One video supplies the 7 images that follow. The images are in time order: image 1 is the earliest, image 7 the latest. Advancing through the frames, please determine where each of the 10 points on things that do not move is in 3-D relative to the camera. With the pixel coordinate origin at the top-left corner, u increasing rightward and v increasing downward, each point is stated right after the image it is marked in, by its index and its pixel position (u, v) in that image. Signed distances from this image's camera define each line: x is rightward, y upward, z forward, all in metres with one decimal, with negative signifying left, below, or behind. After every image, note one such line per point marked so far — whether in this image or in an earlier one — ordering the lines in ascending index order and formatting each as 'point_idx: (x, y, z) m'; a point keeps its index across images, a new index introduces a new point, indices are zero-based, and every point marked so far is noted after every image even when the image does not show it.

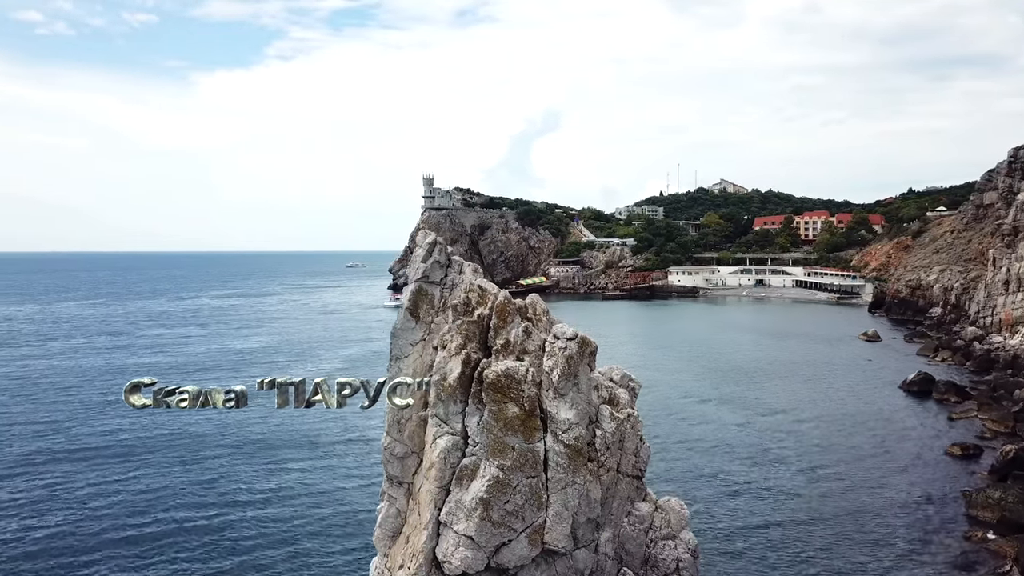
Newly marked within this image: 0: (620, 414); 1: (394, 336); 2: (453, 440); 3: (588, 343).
0: (+2.7, -3.2, +17.6) m
1: (-2.8, -1.1, +16.2) m
2: (-1.3, -3.4, +15.5) m
3: (+1.8, -1.3, +16.5) m
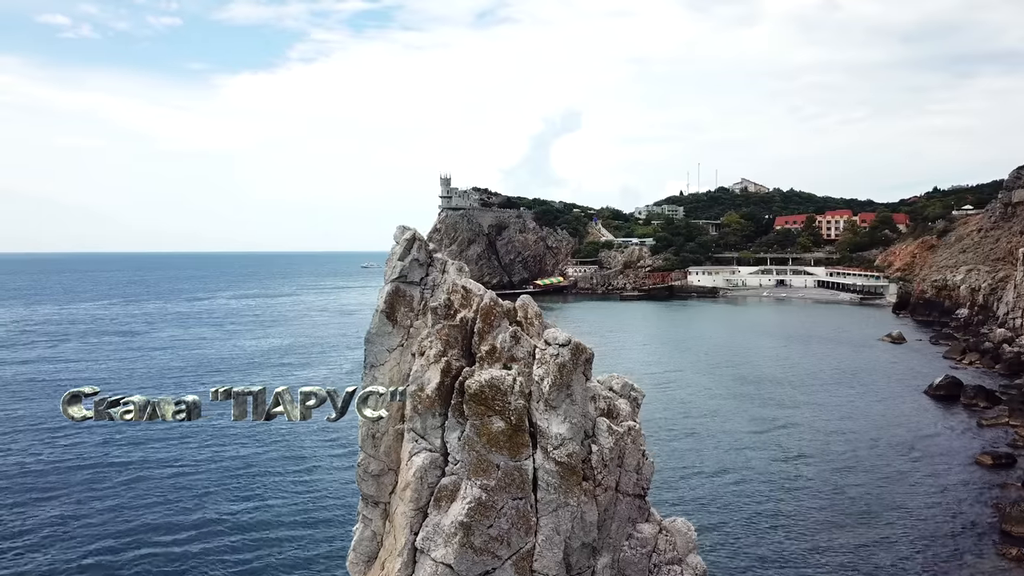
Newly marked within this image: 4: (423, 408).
0: (+2.4, -3.2, +16.0) m
1: (-3.0, -1.2, +14.8) m
2: (-1.6, -3.4, +14.0) m
3: (+1.5, -1.3, +15.0) m
4: (-1.8, -2.4, +14.1) m
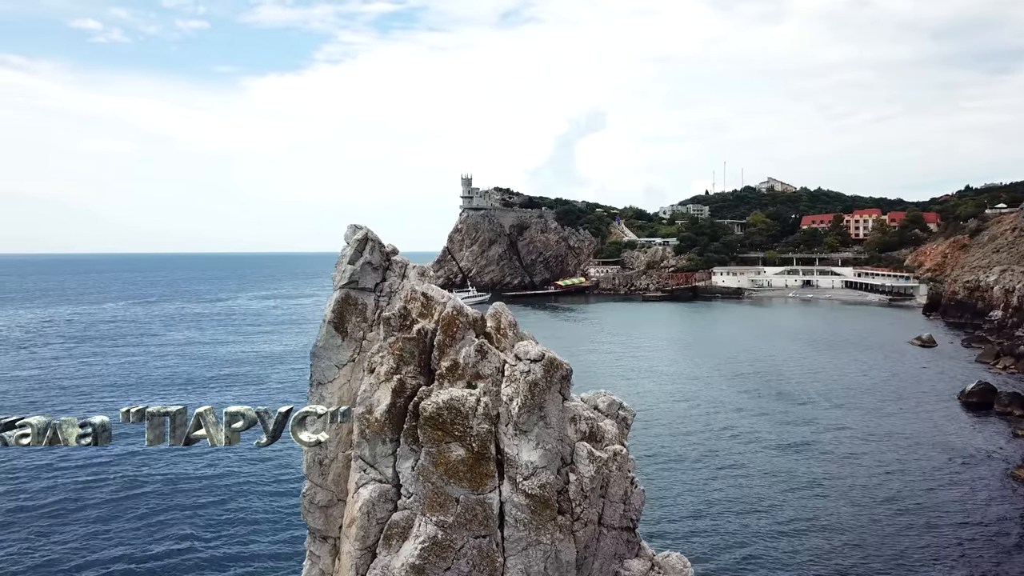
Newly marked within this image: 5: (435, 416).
0: (+1.8, -3.3, +14.2) m
1: (-3.7, -1.3, +13.1) m
2: (-2.3, -3.5, +12.3) m
3: (+0.8, -1.4, +13.1) m
4: (-2.5, -2.6, +12.3) m
5: (-1.4, -2.3, +12.3) m
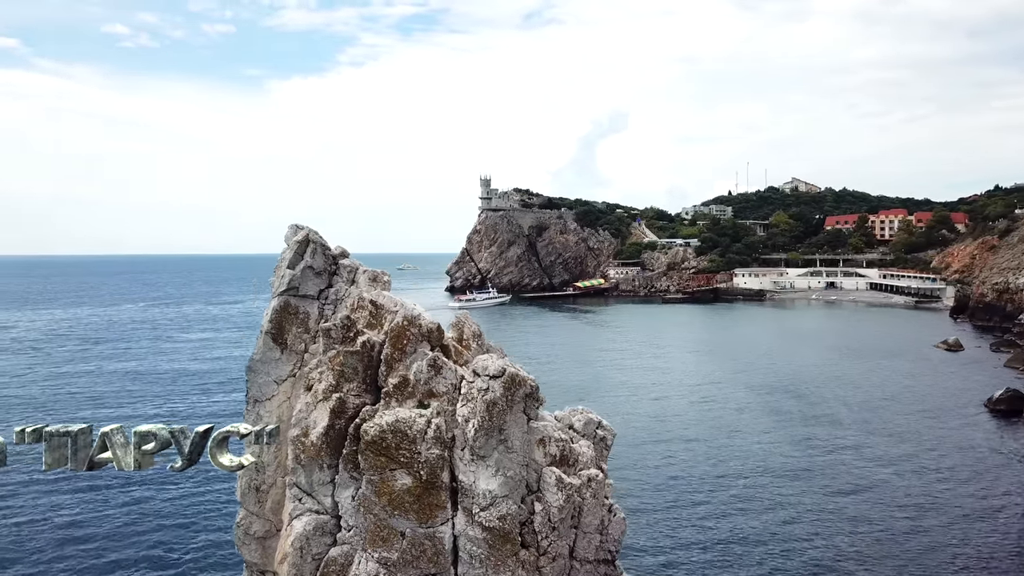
0: (+1.1, -3.5, +12.7) m
1: (-4.4, -1.4, +11.8) m
2: (-3.0, -3.7, +11.0) m
3: (+0.1, -1.6, +11.7) m
4: (-3.2, -2.7, +11.0) m
5: (-2.1, -2.4, +11.0) m
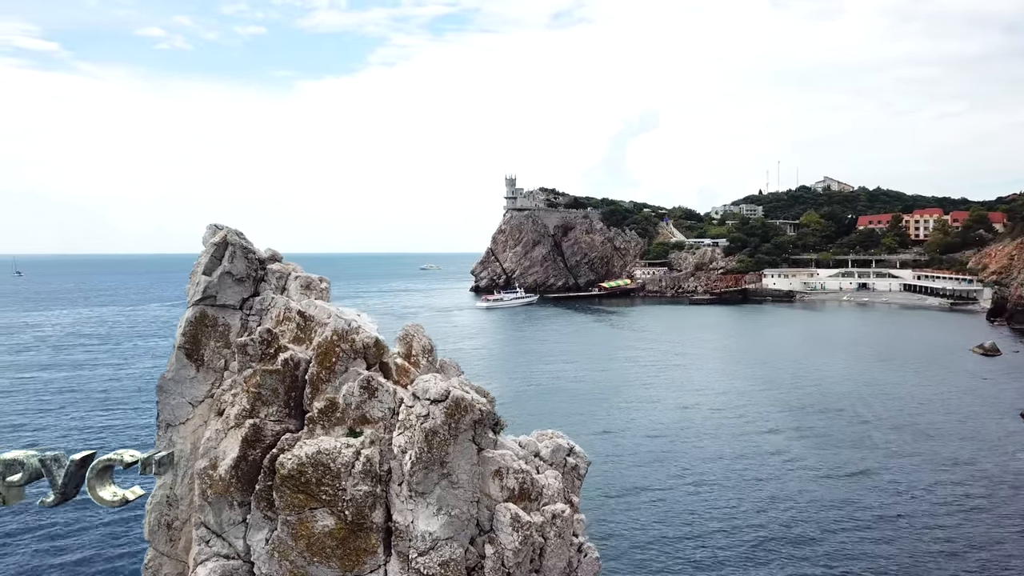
0: (+0.3, -3.6, +11.1) m
1: (-5.2, -1.6, +10.4) m
2: (-3.9, -3.8, +9.5) m
3: (-0.7, -1.7, +10.2) m
4: (-4.0, -2.8, +9.6) m
5: (-2.9, -2.5, +9.5) m
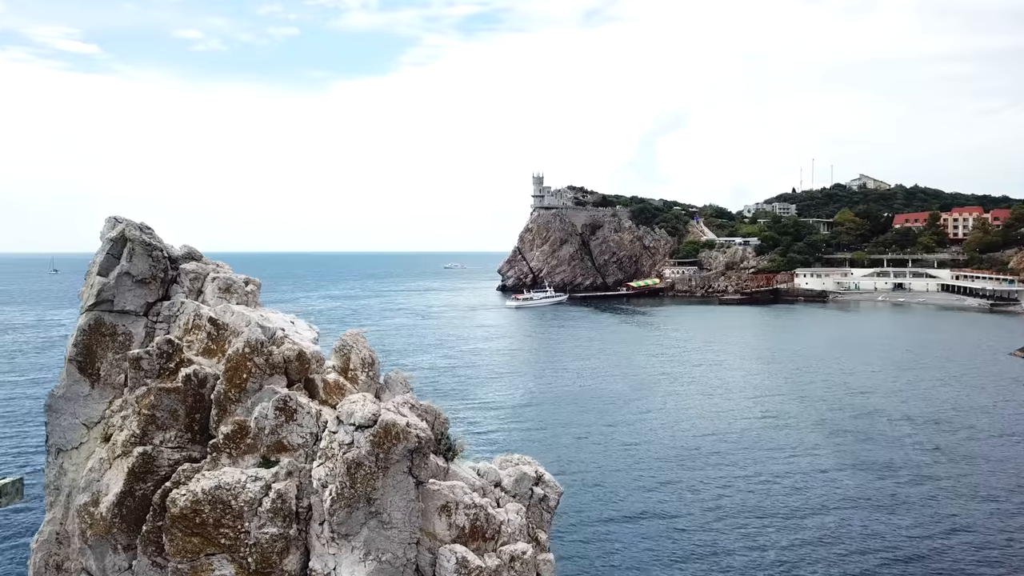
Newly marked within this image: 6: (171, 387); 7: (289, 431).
0: (-0.3, -3.7, +9.5) m
1: (-5.9, -1.6, +9.0) m
2: (-4.6, -3.8, +8.0) m
3: (-1.4, -1.8, +8.6) m
4: (-4.8, -2.9, +8.1) m
5: (-3.7, -2.6, +8.0) m
6: (-4.1, -1.2, +8.5) m
7: (-2.8, -1.7, +8.6) m
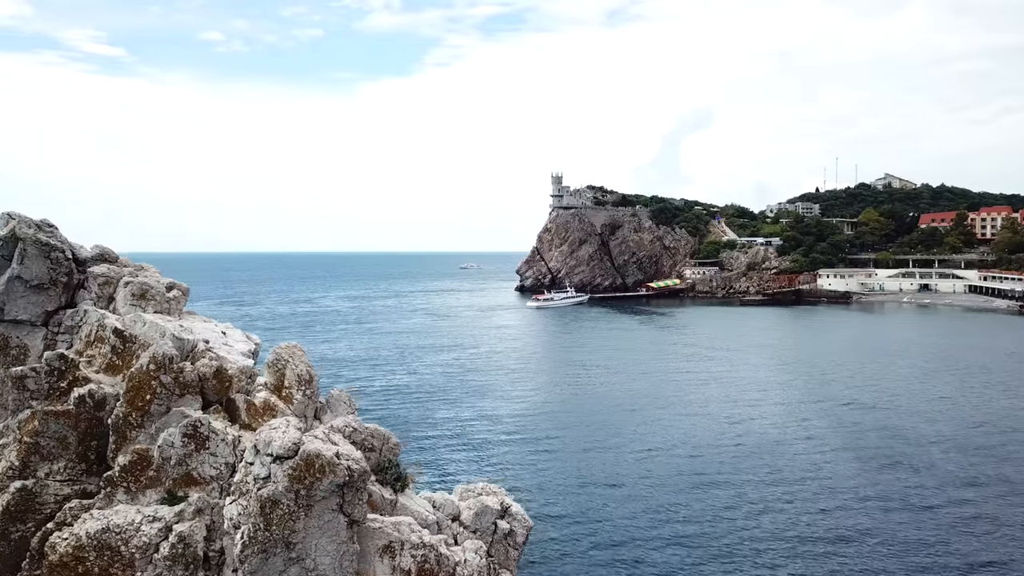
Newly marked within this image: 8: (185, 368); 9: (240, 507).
0: (-0.9, -3.7, +8.2) m
1: (-6.5, -1.7, +7.8) m
2: (-5.2, -3.9, +6.9) m
3: (-2.0, -1.8, +7.3) m
4: (-5.3, -2.9, +6.9) m
5: (-4.3, -2.6, +6.8) m
6: (-4.7, -1.3, +7.4) m
7: (-3.4, -1.8, +7.4) m
8: (-3.6, -0.9, +7.7) m
9: (-2.8, -2.3, +7.2) m
